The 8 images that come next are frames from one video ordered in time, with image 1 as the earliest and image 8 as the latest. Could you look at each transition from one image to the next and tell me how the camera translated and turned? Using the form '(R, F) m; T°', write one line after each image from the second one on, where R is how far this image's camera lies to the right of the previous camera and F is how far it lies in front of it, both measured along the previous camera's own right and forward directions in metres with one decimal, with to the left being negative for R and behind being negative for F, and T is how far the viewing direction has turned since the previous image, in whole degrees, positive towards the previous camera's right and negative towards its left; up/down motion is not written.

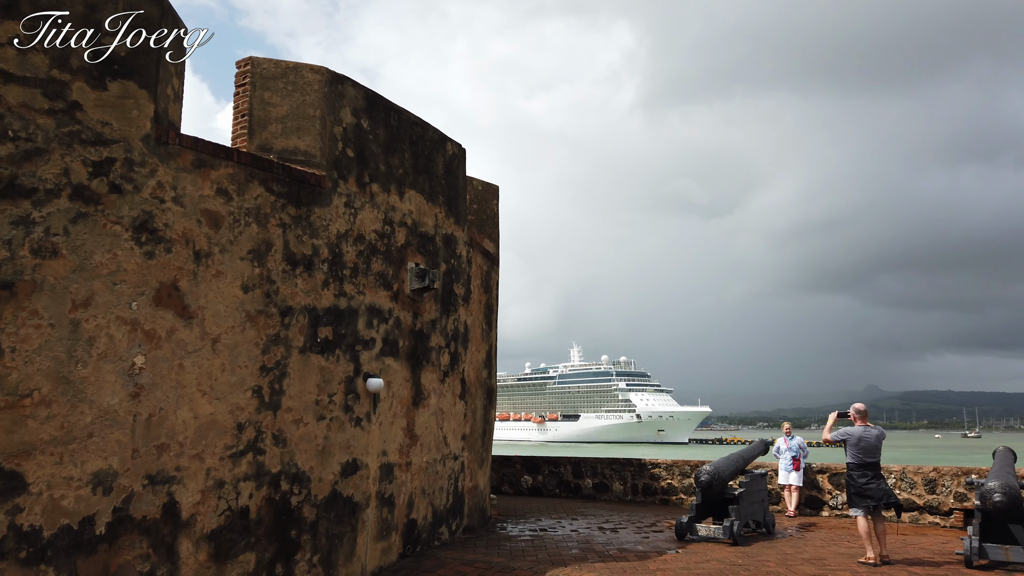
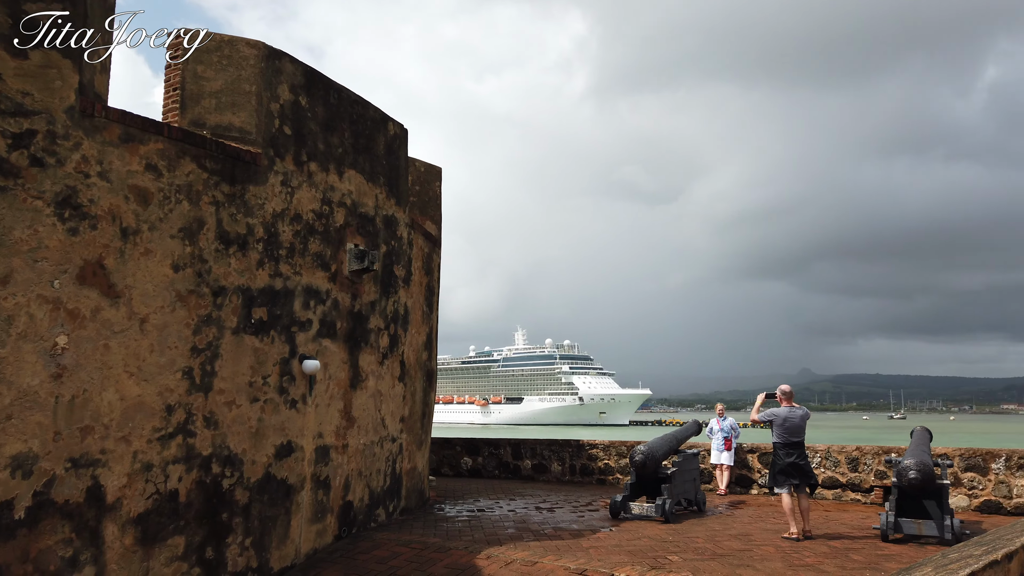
(+0.1, 0.0) m; +4°
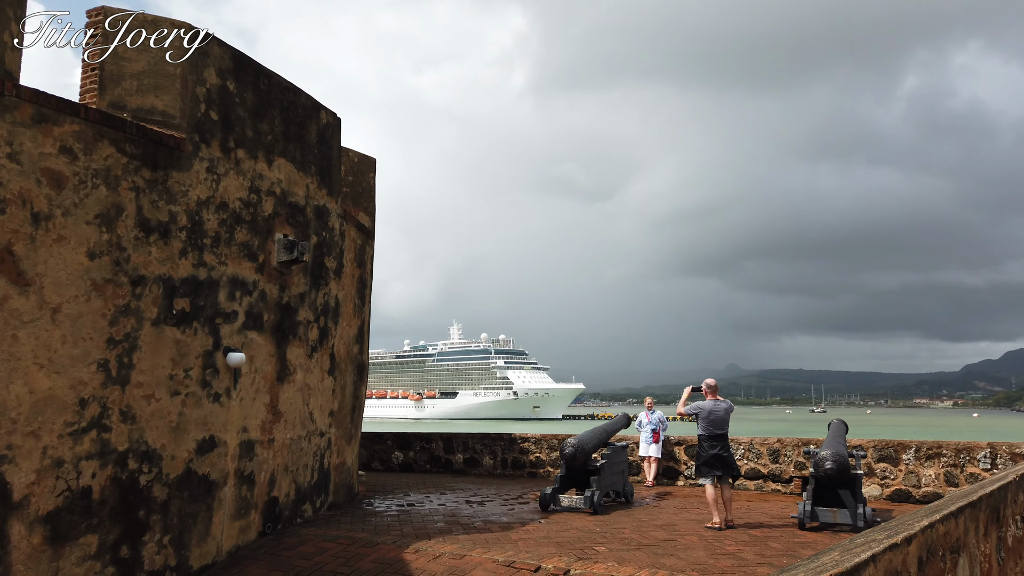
(0.0, 0.0) m; +5°
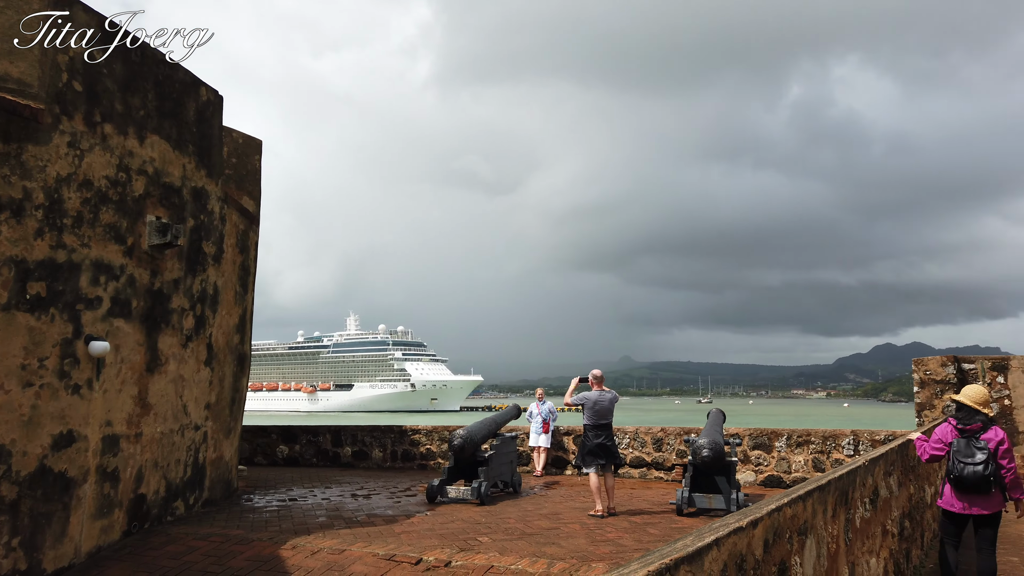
(+0.1, 0.0) m; +7°
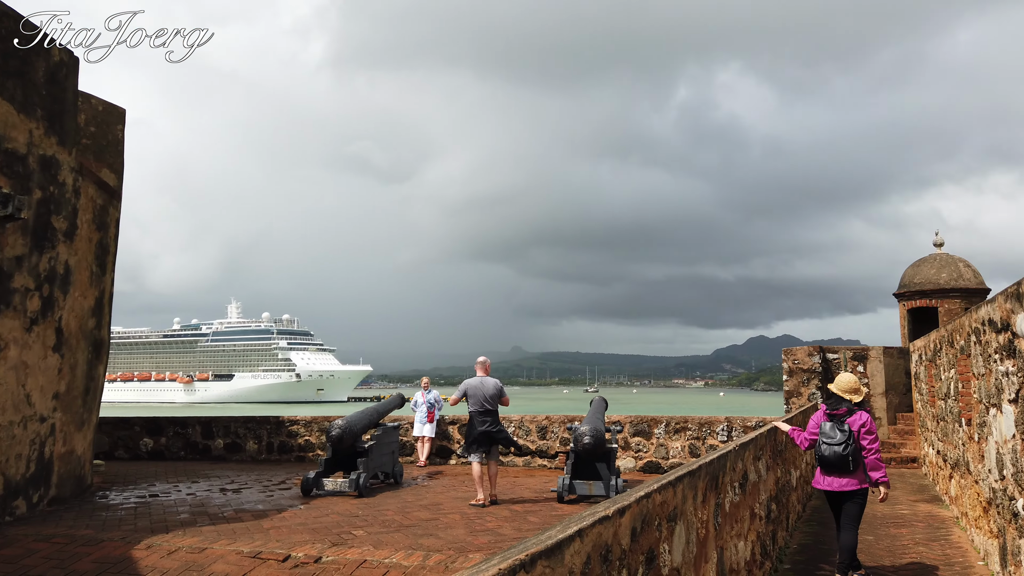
(+0.1, +0.1) m; +8°
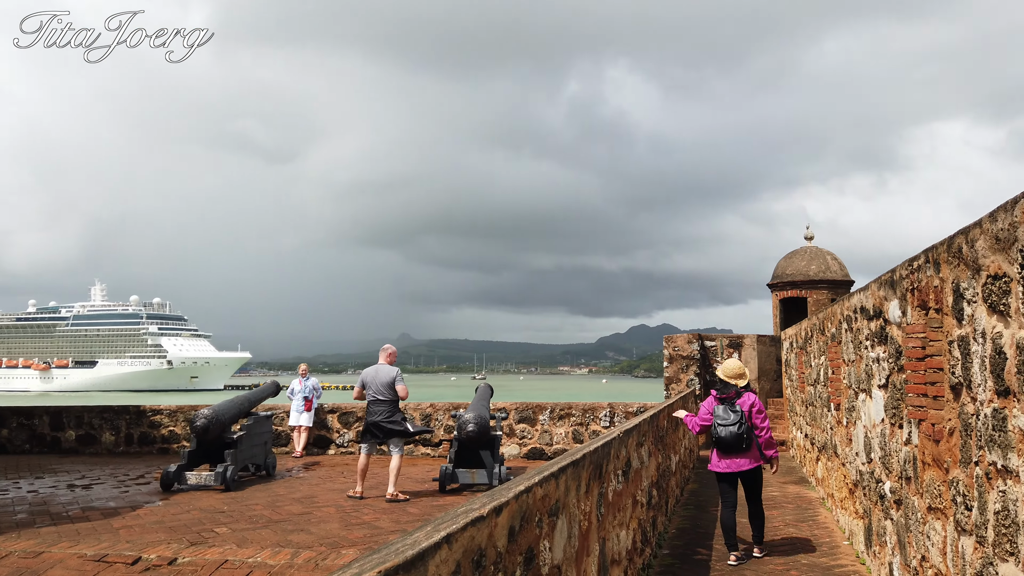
(0.0, +0.2) m; +8°
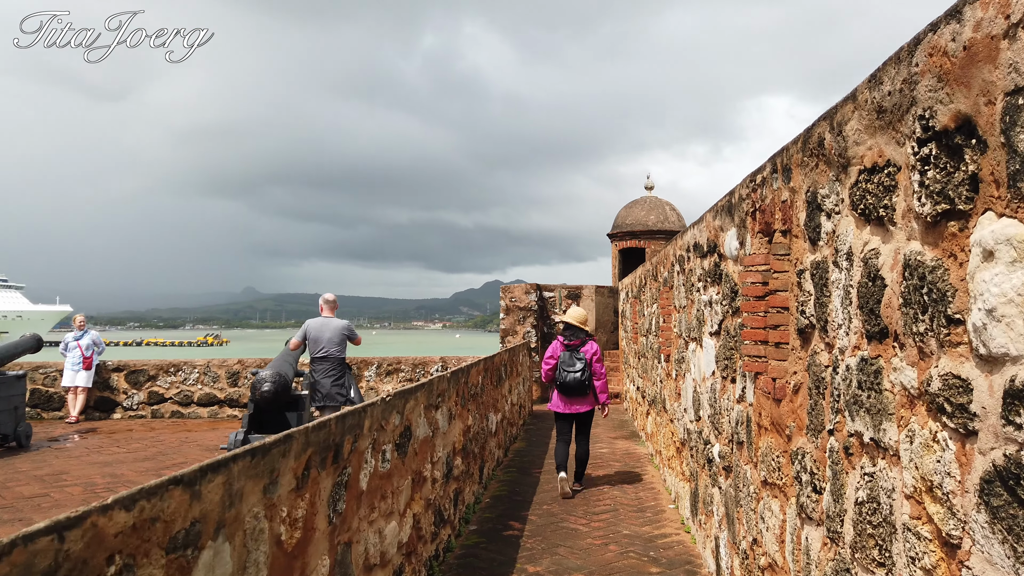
(+0.3, +0.7) m; +11°
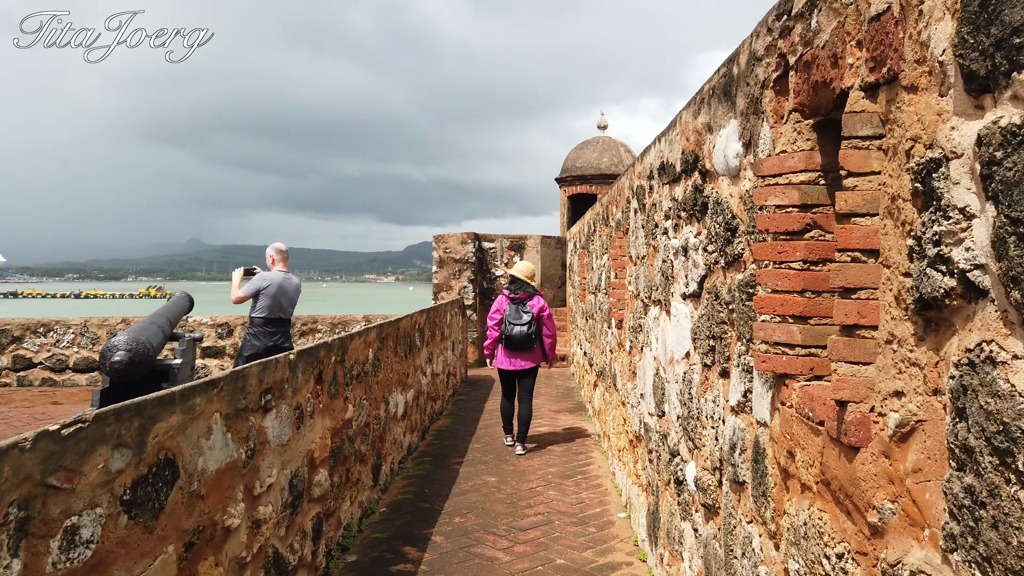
(+0.2, +1.1) m; +3°
